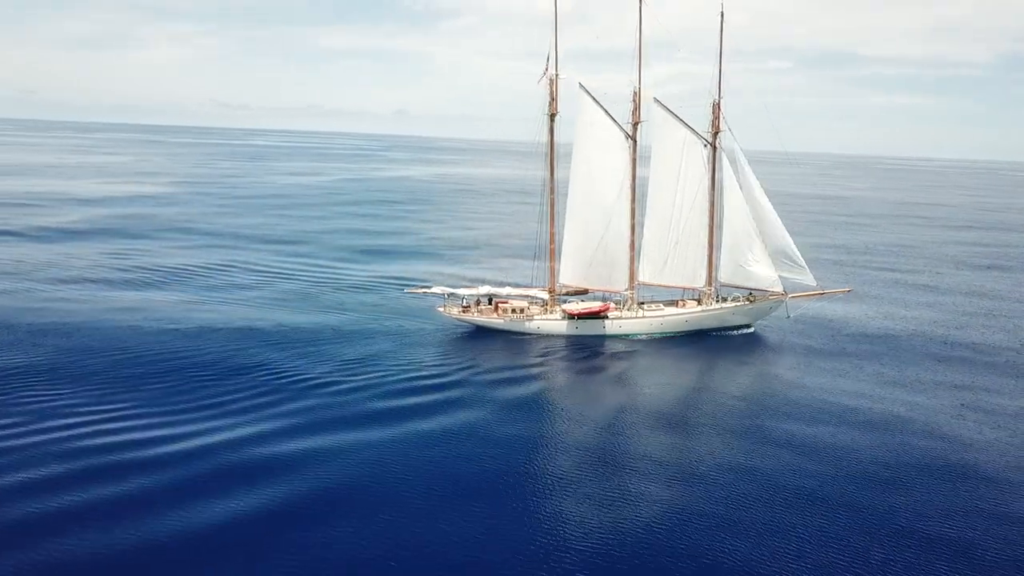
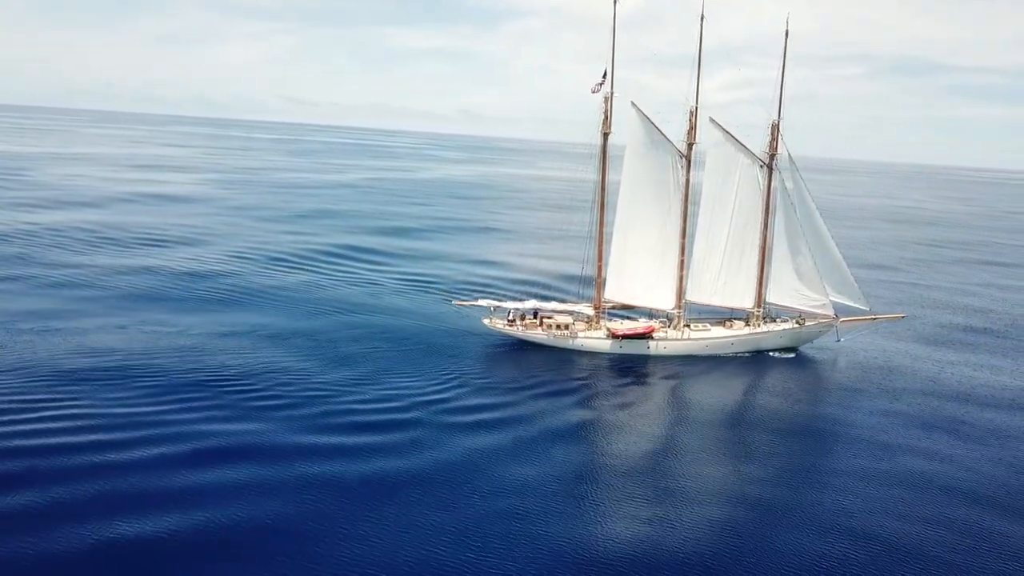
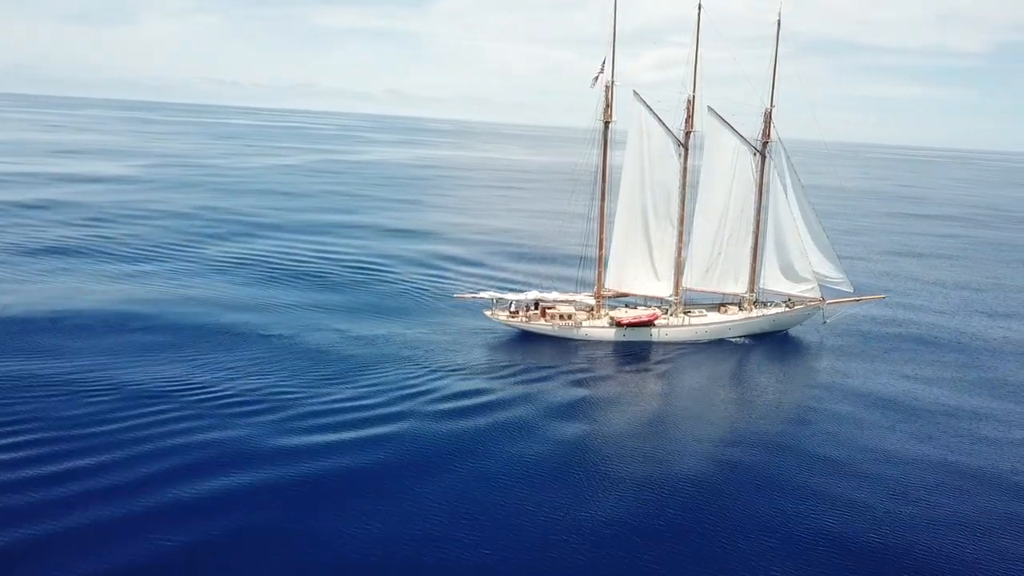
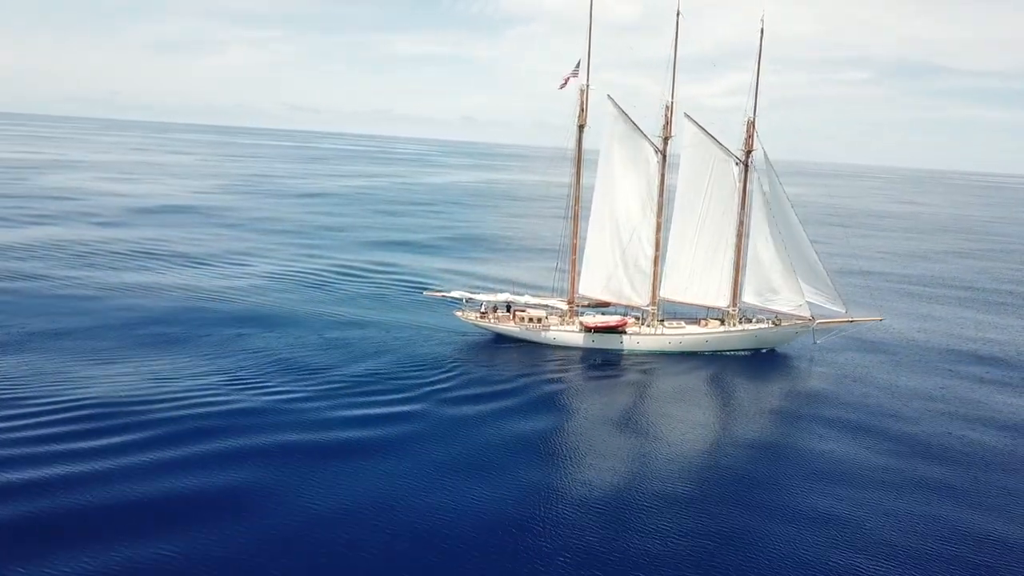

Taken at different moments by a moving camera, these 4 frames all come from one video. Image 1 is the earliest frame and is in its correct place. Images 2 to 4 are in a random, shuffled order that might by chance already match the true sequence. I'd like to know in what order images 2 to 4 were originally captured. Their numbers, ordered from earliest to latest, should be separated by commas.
4, 2, 3
